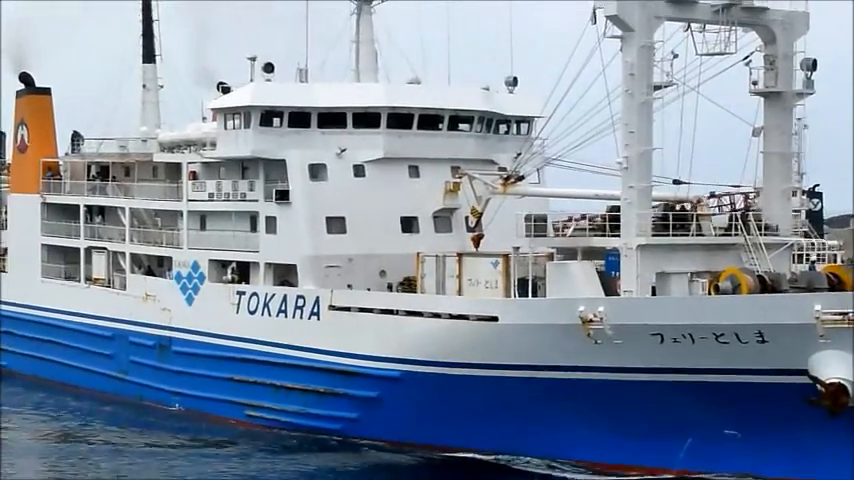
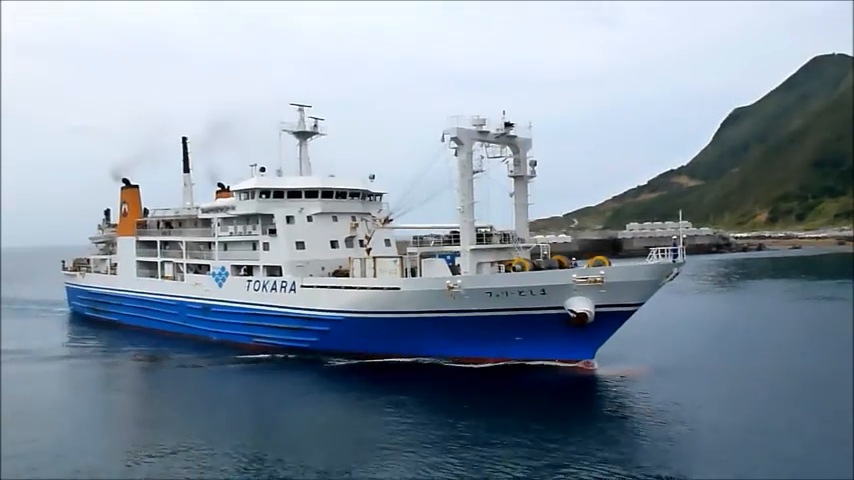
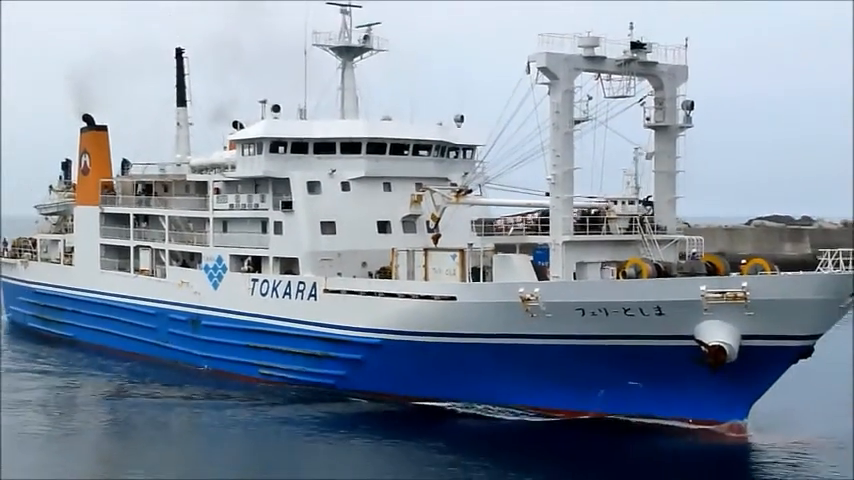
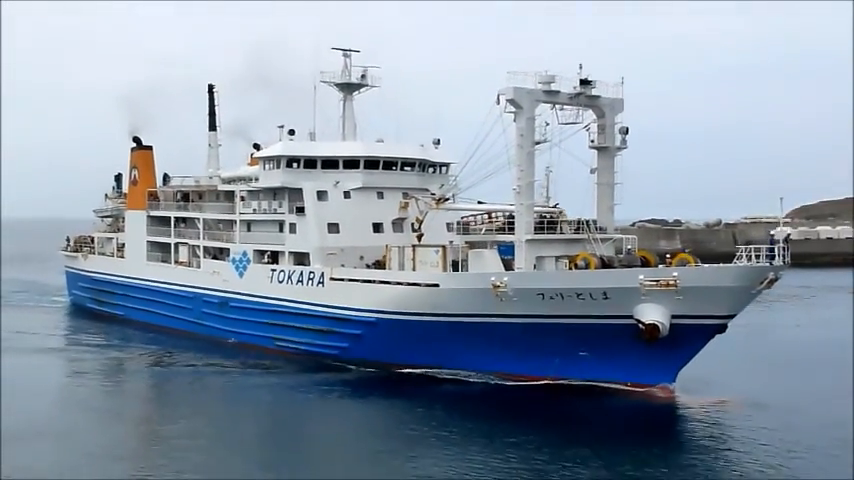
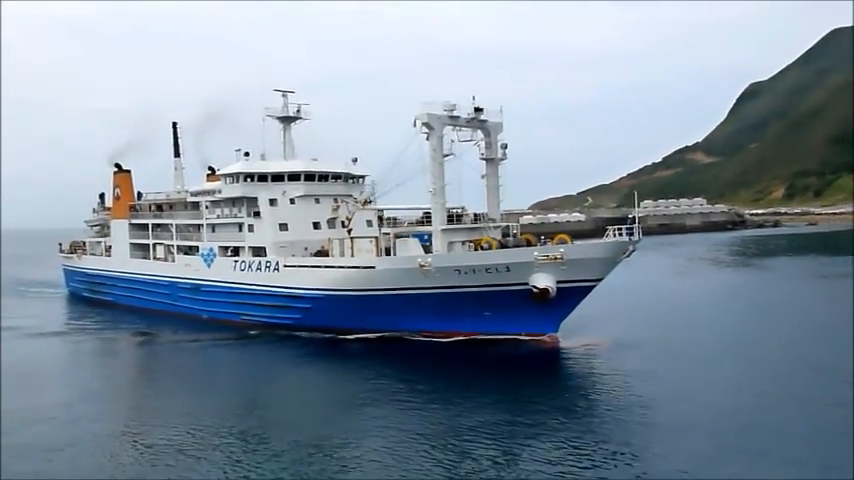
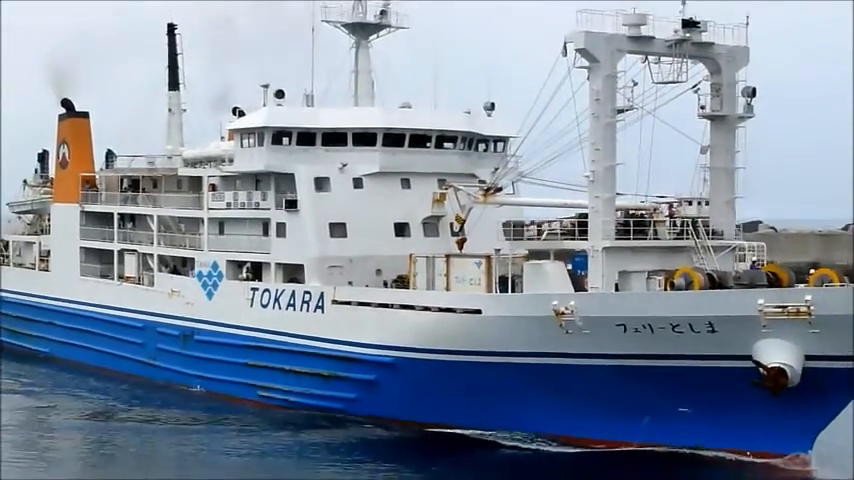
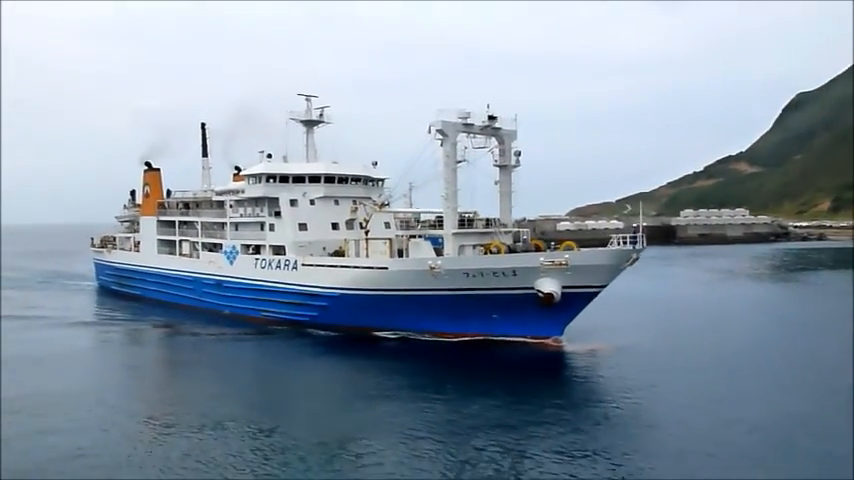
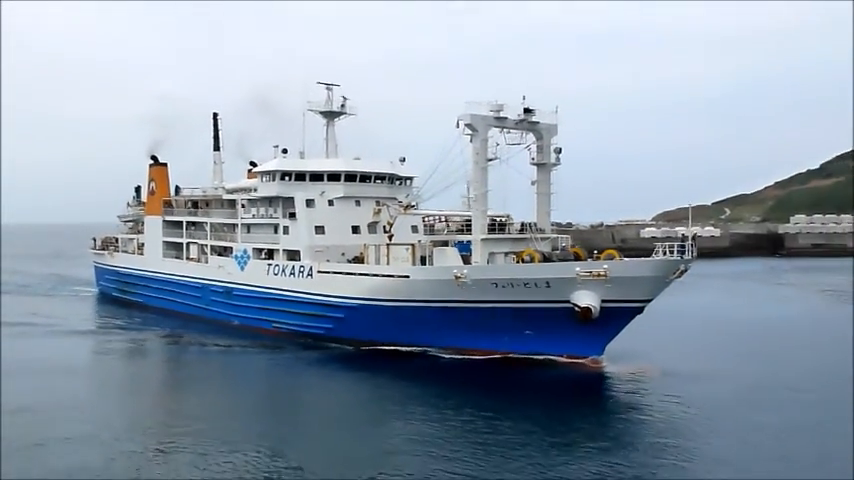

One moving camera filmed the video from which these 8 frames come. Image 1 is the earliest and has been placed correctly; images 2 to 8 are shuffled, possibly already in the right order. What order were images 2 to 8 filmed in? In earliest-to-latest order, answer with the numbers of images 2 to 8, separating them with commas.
6, 3, 4, 8, 7, 5, 2
